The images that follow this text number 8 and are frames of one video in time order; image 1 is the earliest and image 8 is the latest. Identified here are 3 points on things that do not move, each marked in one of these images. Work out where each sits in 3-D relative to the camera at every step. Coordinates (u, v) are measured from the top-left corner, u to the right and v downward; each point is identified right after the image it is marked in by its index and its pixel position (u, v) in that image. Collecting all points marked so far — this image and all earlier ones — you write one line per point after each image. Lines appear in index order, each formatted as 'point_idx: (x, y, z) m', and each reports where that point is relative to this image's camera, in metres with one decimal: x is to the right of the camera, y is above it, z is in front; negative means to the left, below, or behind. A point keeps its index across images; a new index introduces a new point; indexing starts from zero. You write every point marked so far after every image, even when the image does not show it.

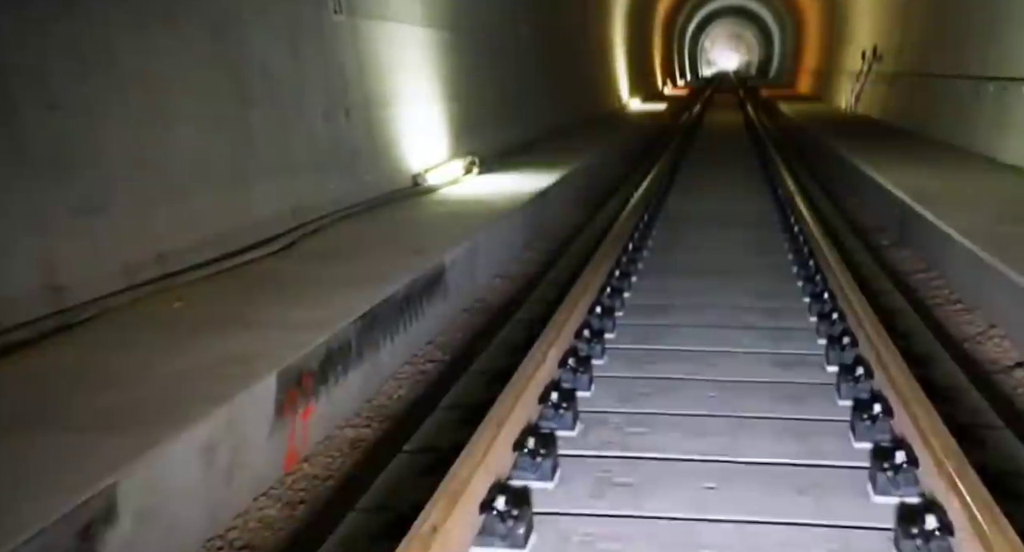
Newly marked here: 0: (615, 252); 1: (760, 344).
0: (+0.6, +0.1, +5.1) m
1: (+1.2, -0.3, +3.8) m
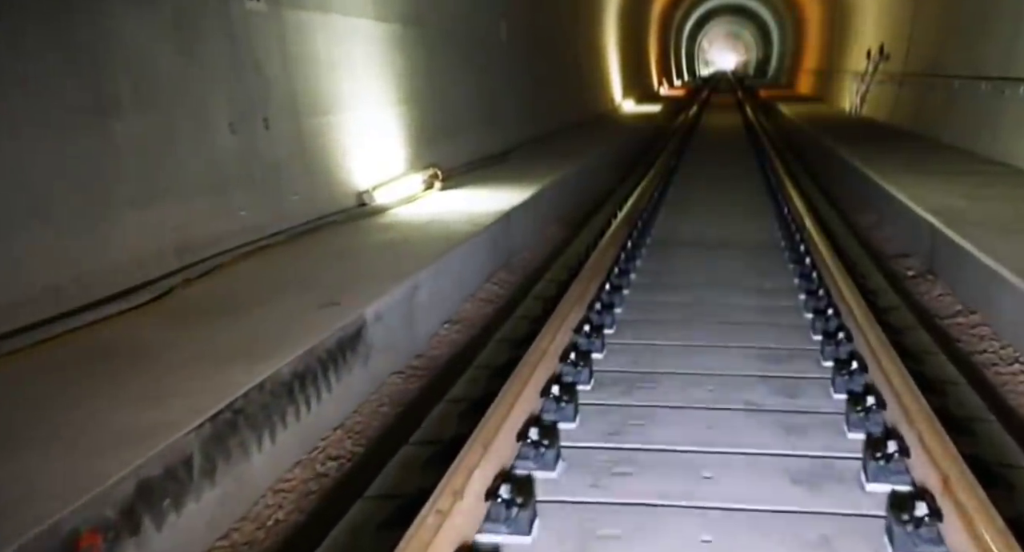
0: (+0.4, -0.1, +4.5) m
1: (+1.0, -0.5, +3.2) m
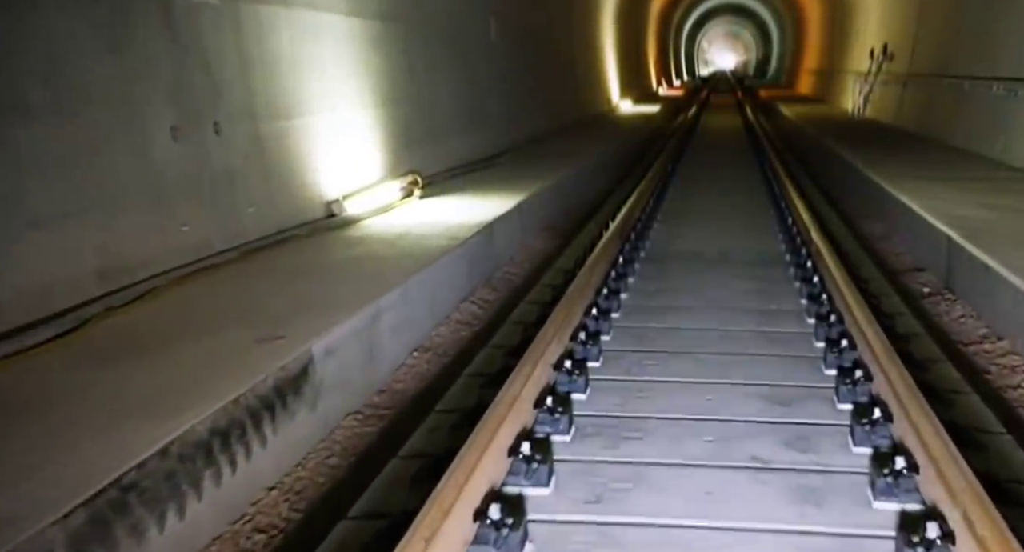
0: (+0.3, -0.2, +4.1) m
1: (+0.9, -0.6, +2.8) m
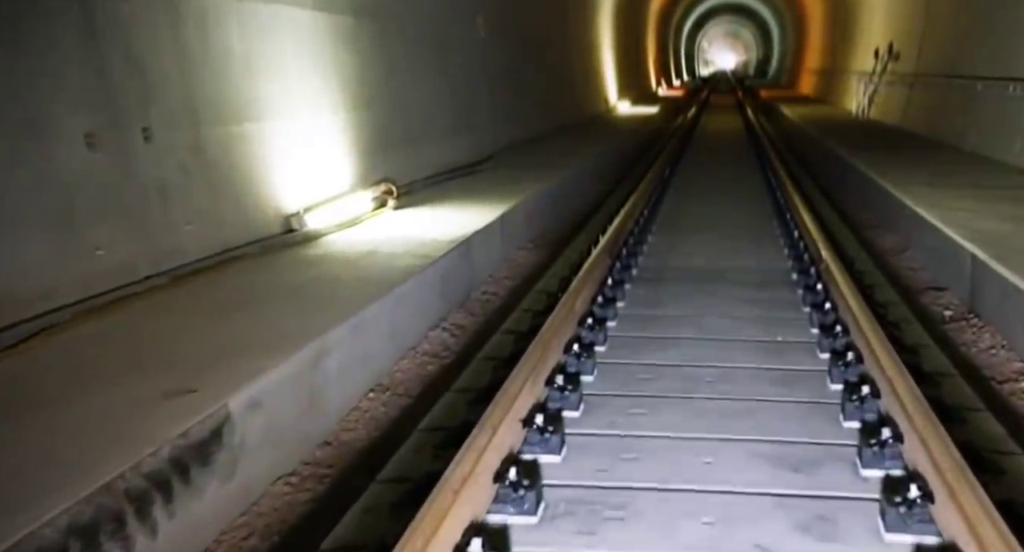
0: (+0.2, -0.3, +3.6) m
1: (+0.8, -0.7, +2.3) m
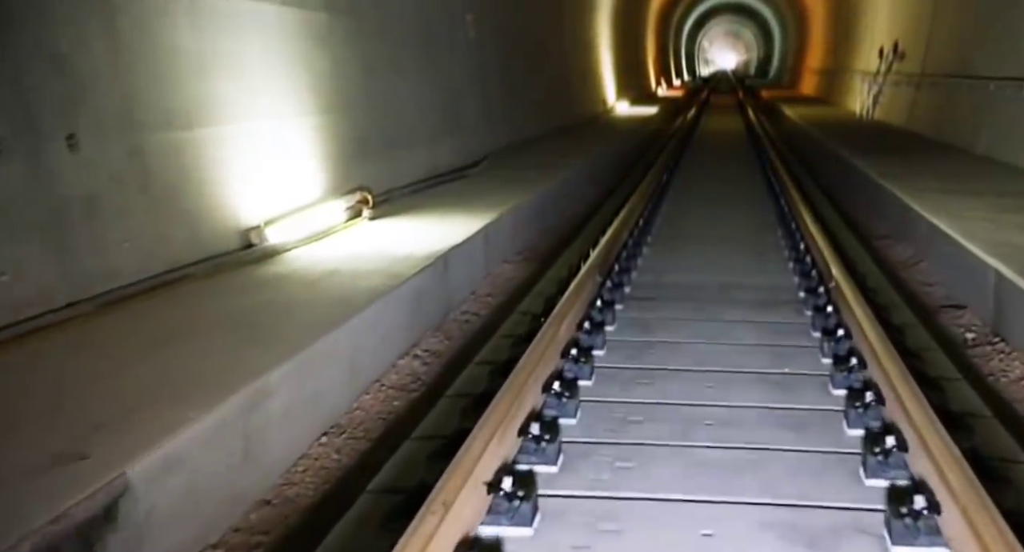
0: (+0.1, -0.4, +3.2) m
1: (+0.6, -0.8, +1.8) m
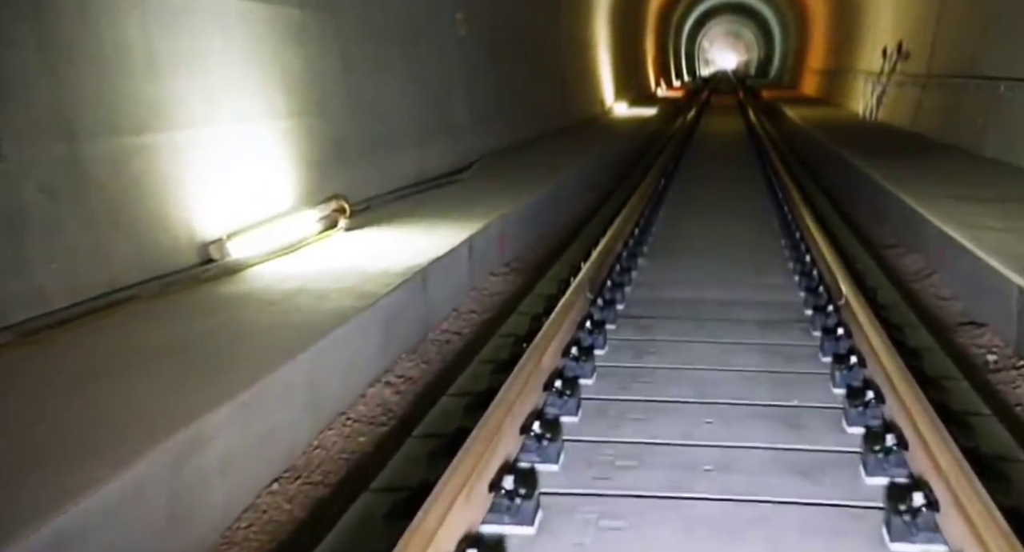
0: (0.0, -0.5, +2.8) m
1: (+0.6, -0.9, +1.5) m
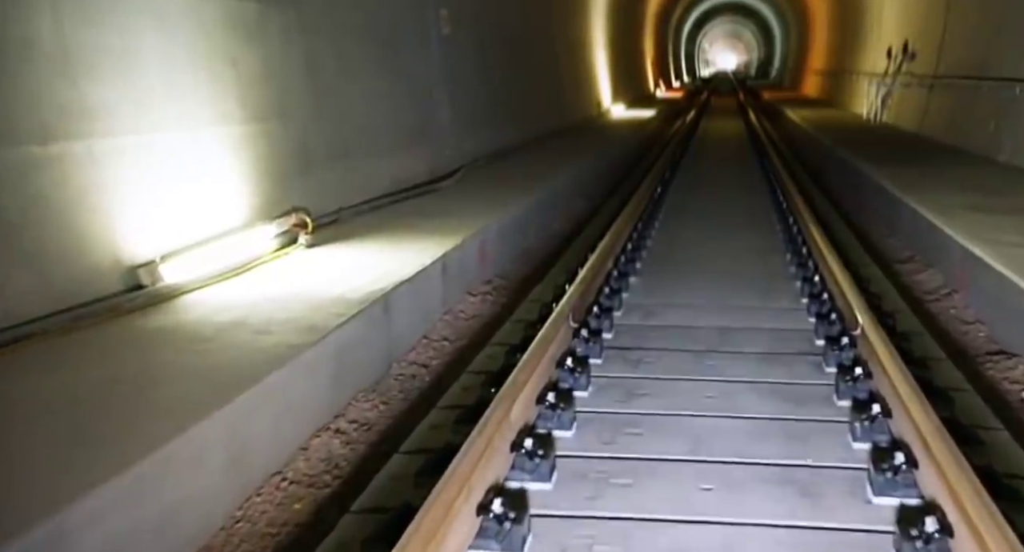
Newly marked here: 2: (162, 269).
0: (-0.1, -0.6, +2.3) m
1: (+0.4, -1.0, +1.0) m
2: (-1.5, 0.0, +3.5) m
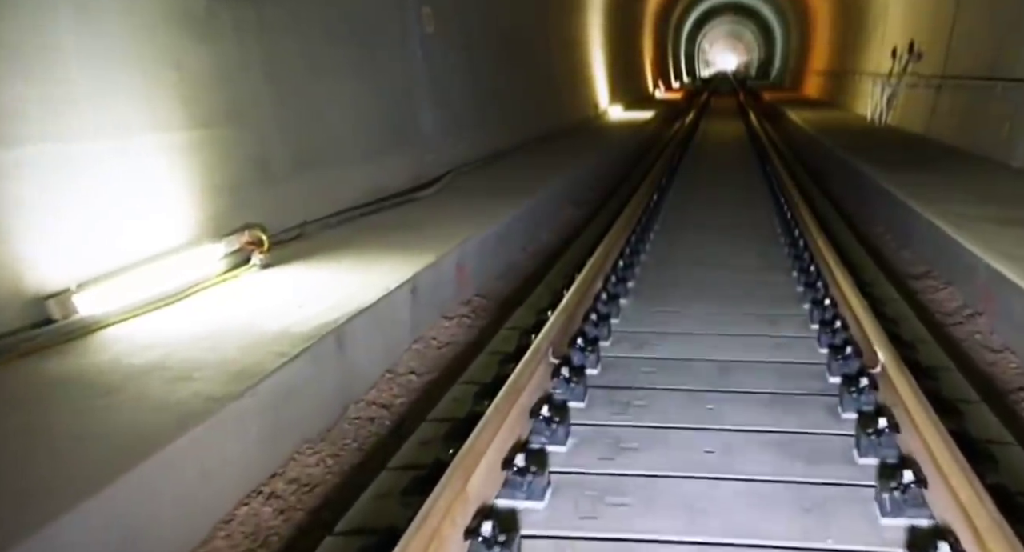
0: (-0.2, -0.7, +1.9) m
1: (+0.3, -1.1, +0.6) m
2: (-1.6, -0.1, +3.1) m
